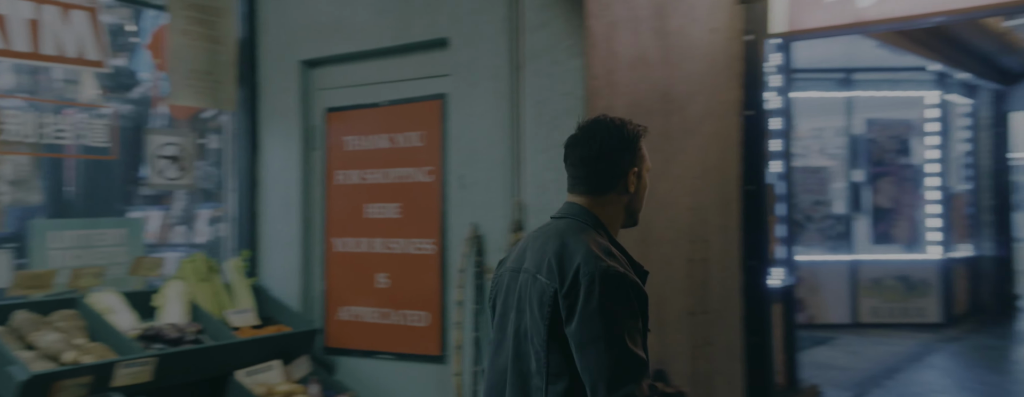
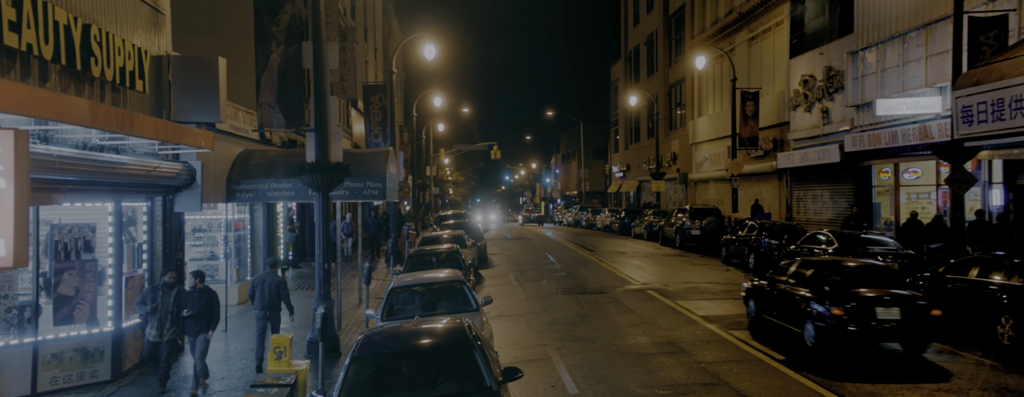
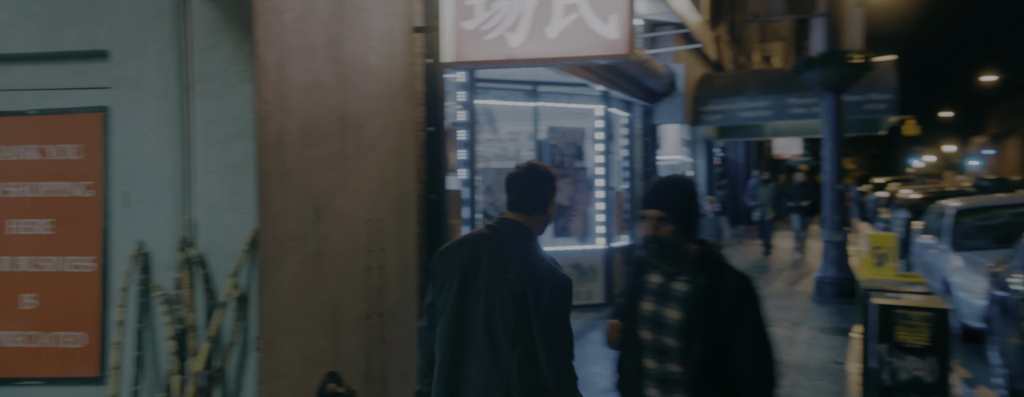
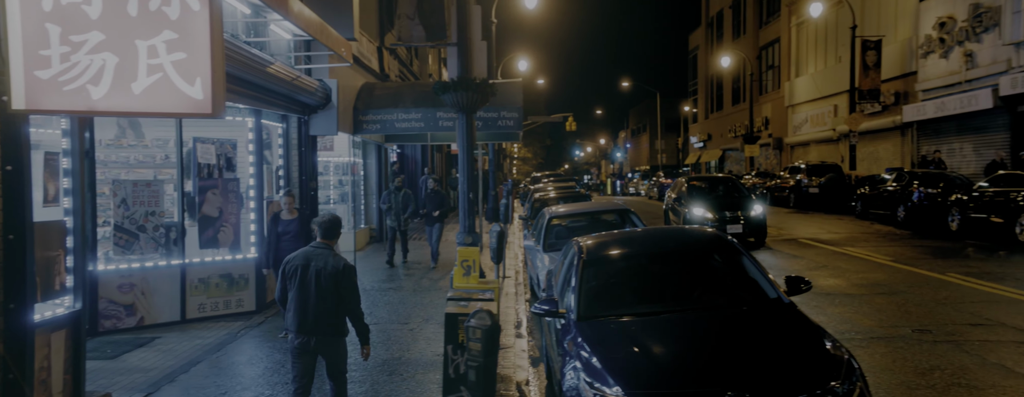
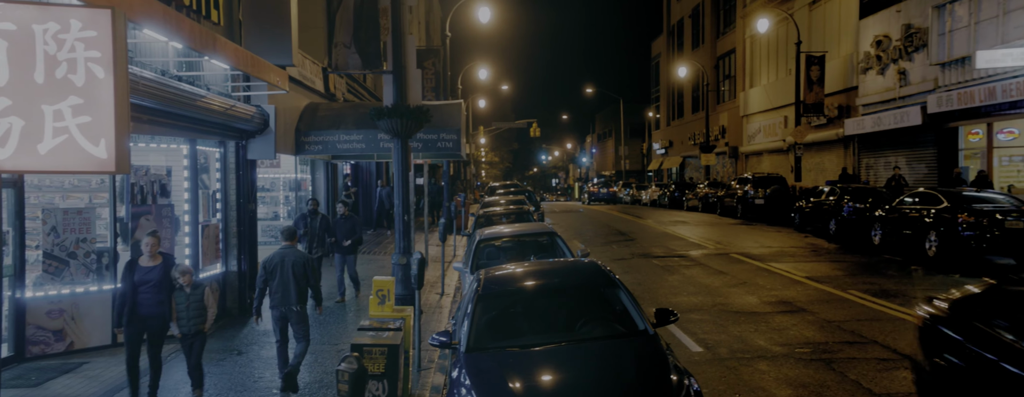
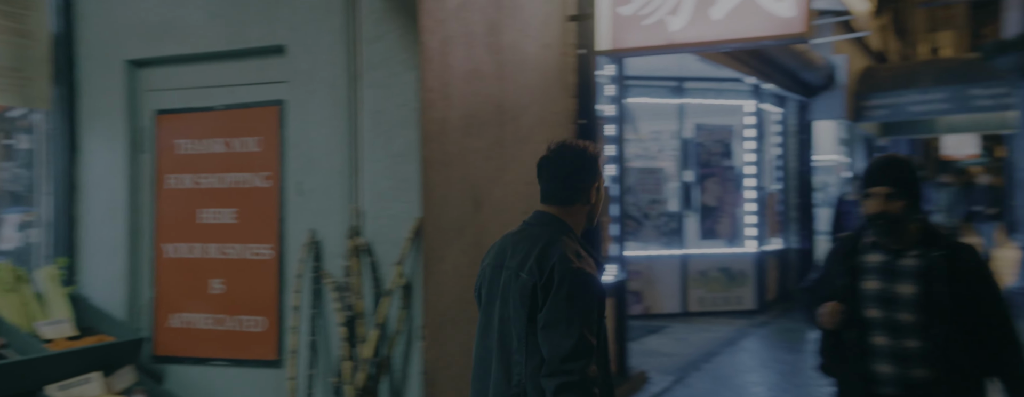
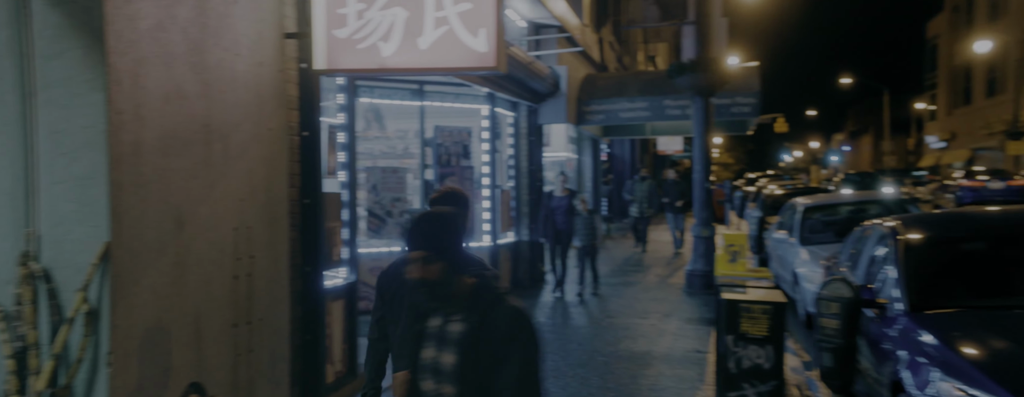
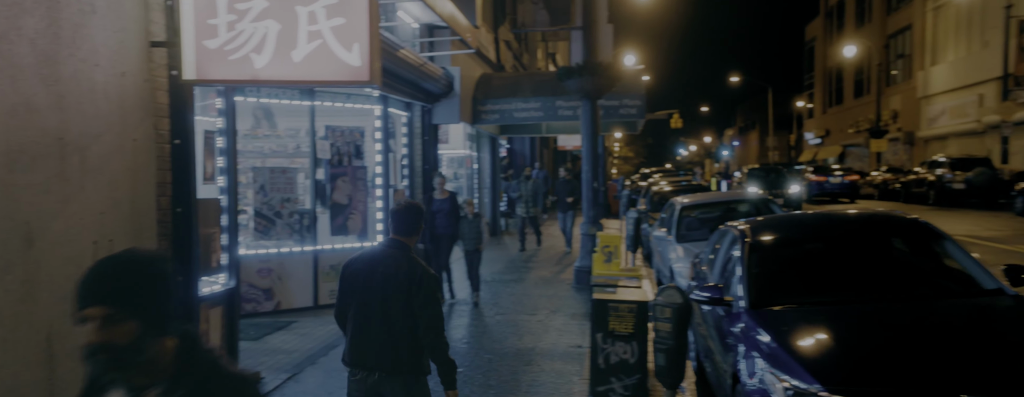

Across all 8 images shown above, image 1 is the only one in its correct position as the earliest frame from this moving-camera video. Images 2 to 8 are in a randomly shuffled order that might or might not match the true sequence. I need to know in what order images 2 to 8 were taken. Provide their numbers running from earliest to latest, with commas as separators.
6, 3, 7, 8, 4, 5, 2
